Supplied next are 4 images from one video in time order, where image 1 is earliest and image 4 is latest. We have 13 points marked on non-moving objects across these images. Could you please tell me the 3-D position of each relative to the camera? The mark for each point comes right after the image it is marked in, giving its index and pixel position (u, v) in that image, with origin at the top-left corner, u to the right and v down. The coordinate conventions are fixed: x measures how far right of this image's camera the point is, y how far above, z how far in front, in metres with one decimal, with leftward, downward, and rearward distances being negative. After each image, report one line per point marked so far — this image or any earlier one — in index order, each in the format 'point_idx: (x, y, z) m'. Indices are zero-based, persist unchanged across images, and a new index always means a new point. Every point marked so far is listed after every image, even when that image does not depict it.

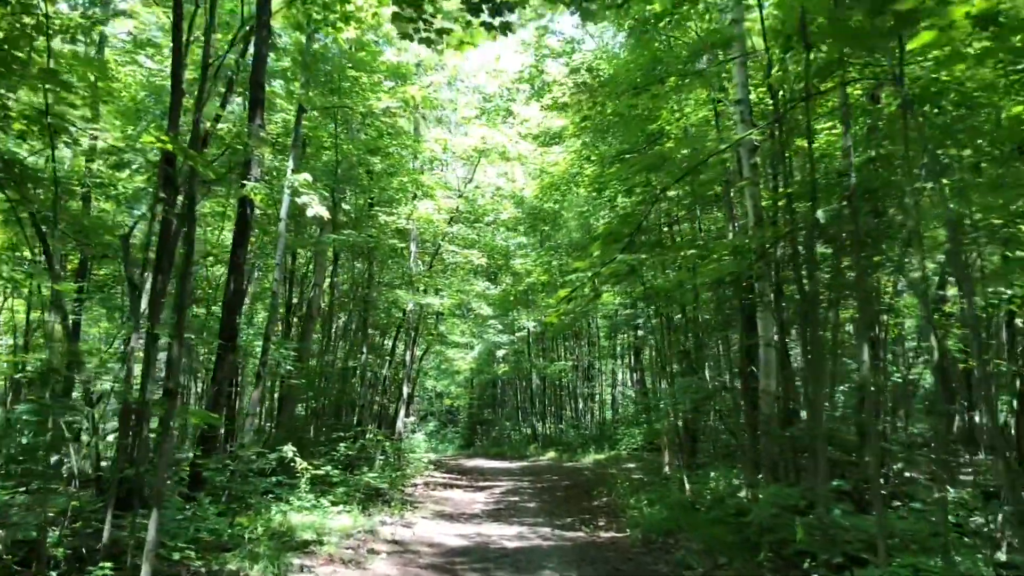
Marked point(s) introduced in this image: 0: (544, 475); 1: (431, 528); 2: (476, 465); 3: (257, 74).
0: (+0.7, -4.3, +16.6) m
1: (-1.0, -3.0, +8.9) m
2: (-0.9, -4.8, +19.7) m
3: (-2.9, +2.5, +8.4) m
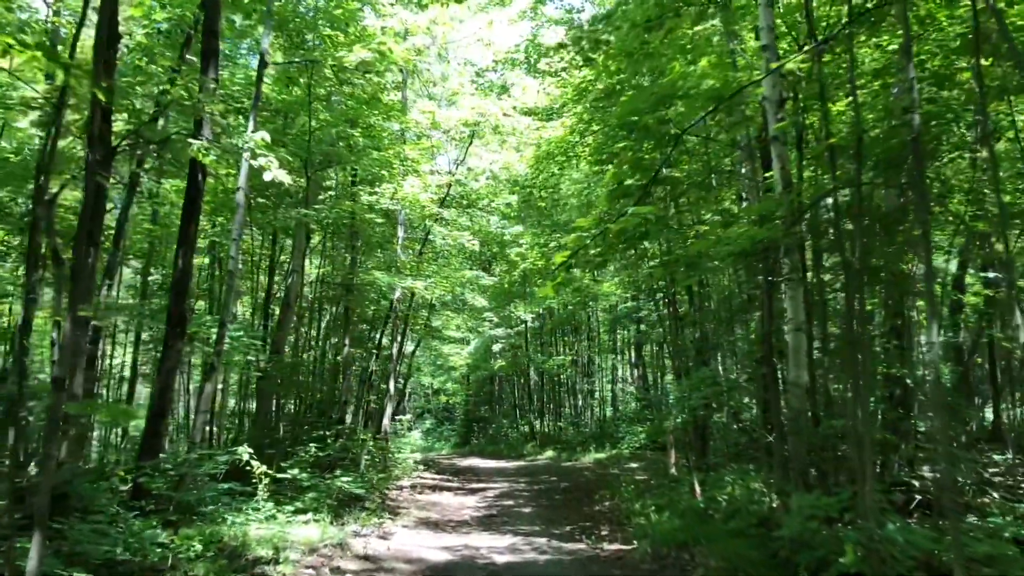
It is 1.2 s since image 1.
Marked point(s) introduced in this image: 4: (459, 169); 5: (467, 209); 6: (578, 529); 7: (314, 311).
0: (+0.6, -4.0, +15.6) m
1: (-1.1, -2.7, +7.9) m
2: (-1.1, -4.6, +18.6) m
3: (-3.0, +2.7, +7.3) m
4: (-1.1, +2.5, +15.3) m
5: (-1.0, +1.7, +15.5) m
6: (+0.8, -3.0, +9.0) m
7: (-3.9, -0.4, +14.3) m
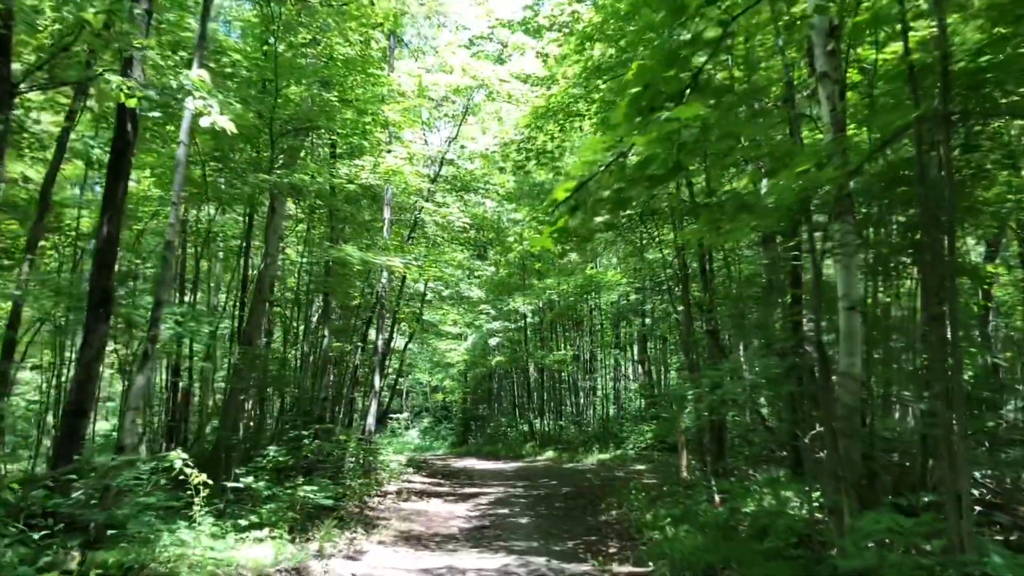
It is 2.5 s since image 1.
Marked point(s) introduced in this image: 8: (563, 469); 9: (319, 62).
0: (+0.6, -3.8, +14.4) m
1: (-1.2, -2.5, +6.7) m
2: (-1.1, -4.3, +17.5) m
3: (-3.1, +2.9, +6.1) m
4: (-1.2, +2.8, +14.2) m
5: (-1.0, +1.9, +14.3) m
6: (+0.7, -2.8, +7.8) m
7: (-4.0, -0.2, +13.1) m
8: (+1.2, -4.1, +16.5) m
9: (-2.6, +2.9, +9.6) m
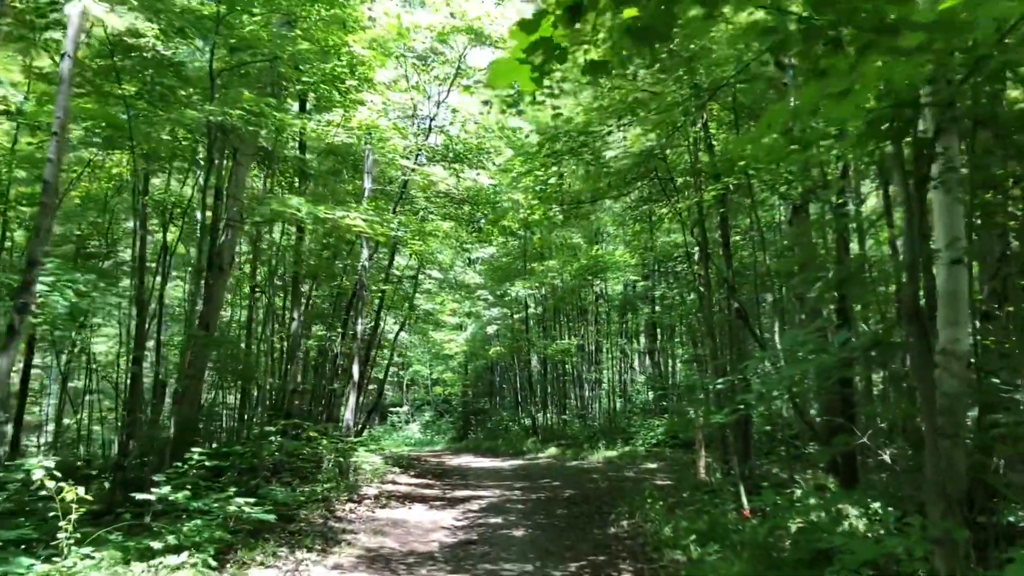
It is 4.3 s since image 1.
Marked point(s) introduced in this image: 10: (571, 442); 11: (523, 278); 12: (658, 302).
0: (+0.5, -3.4, +13.0) m
1: (-1.3, -2.2, +5.3) m
2: (-1.1, -3.9, +16.1) m
3: (-3.2, +3.2, +4.7) m
4: (-1.2, +3.1, +12.7) m
5: (-1.1, +2.3, +12.8) m
6: (+0.7, -2.4, +6.4) m
7: (-4.0, +0.1, +11.7) m
8: (+1.1, -3.7, +15.1) m
9: (-2.6, +3.3, +8.2) m
10: (+1.6, -4.2, +19.6) m
11: (+0.3, +0.3, +18.9) m
12: (+3.2, -0.3, +15.8) m
